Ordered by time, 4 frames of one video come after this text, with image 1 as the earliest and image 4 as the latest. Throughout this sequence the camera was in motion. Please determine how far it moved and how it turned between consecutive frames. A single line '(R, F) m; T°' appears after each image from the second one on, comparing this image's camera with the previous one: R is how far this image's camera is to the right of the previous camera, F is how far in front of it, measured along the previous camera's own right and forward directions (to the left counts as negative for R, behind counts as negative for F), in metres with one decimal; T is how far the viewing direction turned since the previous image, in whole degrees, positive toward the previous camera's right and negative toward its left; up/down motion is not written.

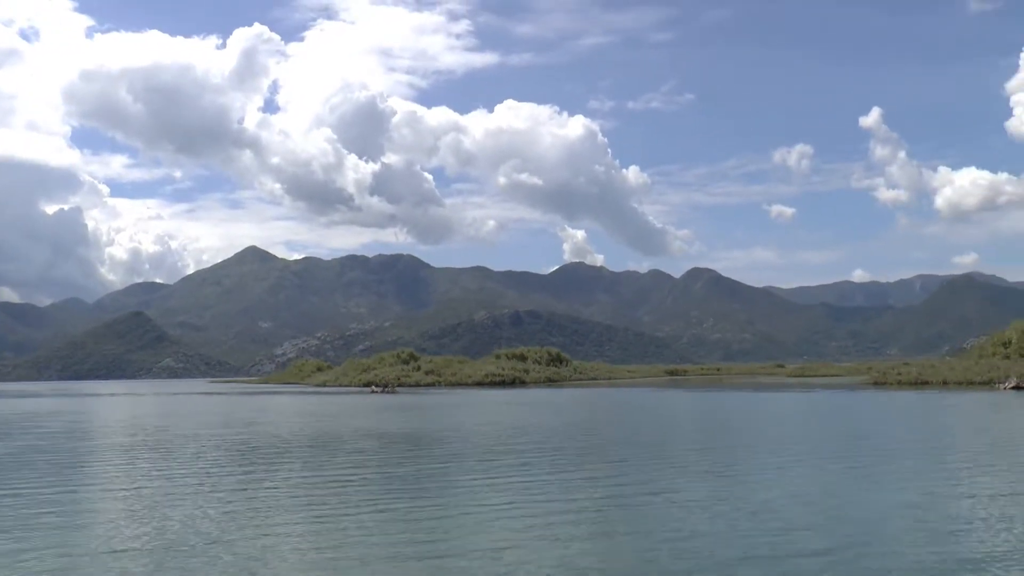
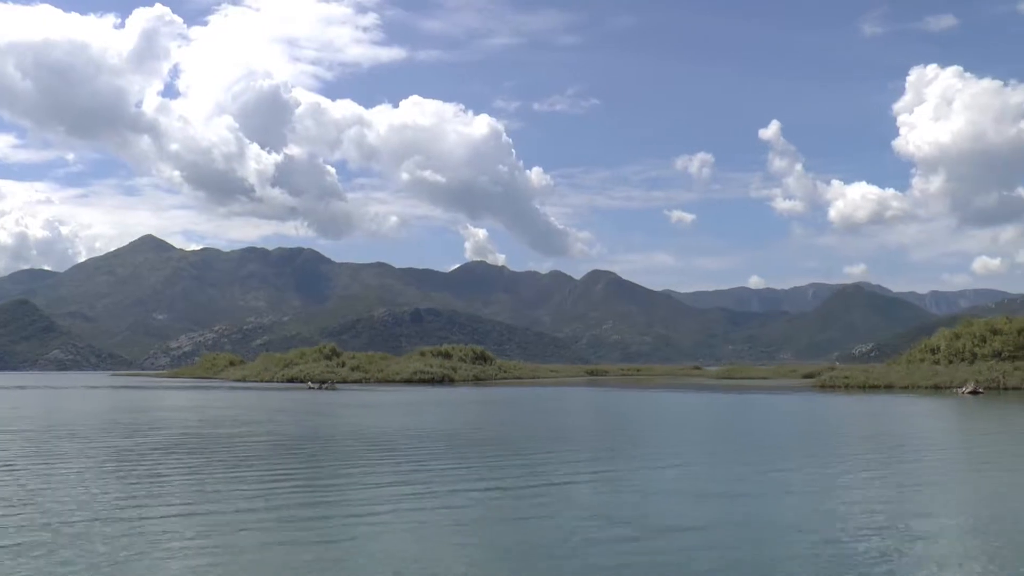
(-3.2, +0.1) m; +7°
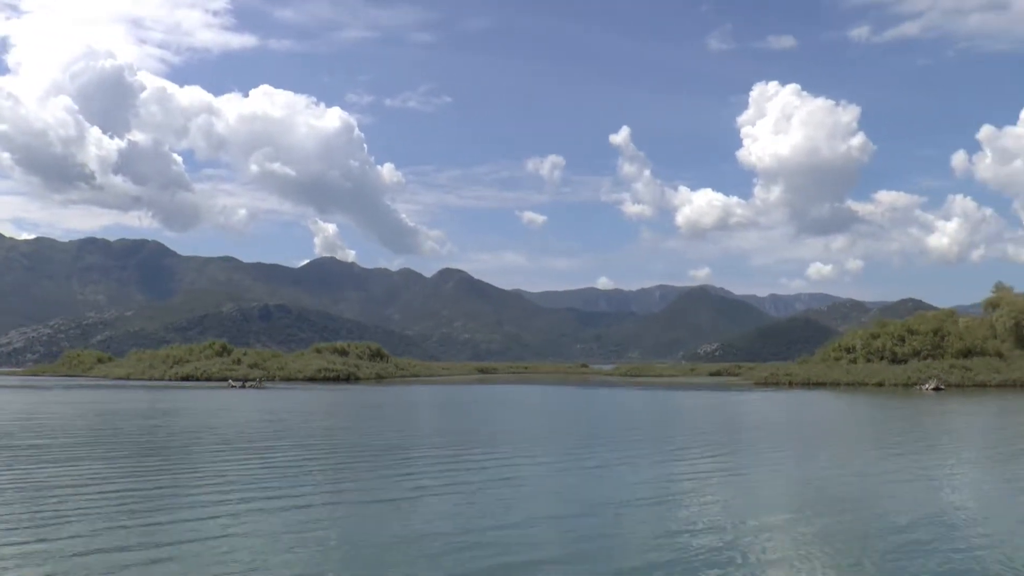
(-6.0, +0.5) m; +11°
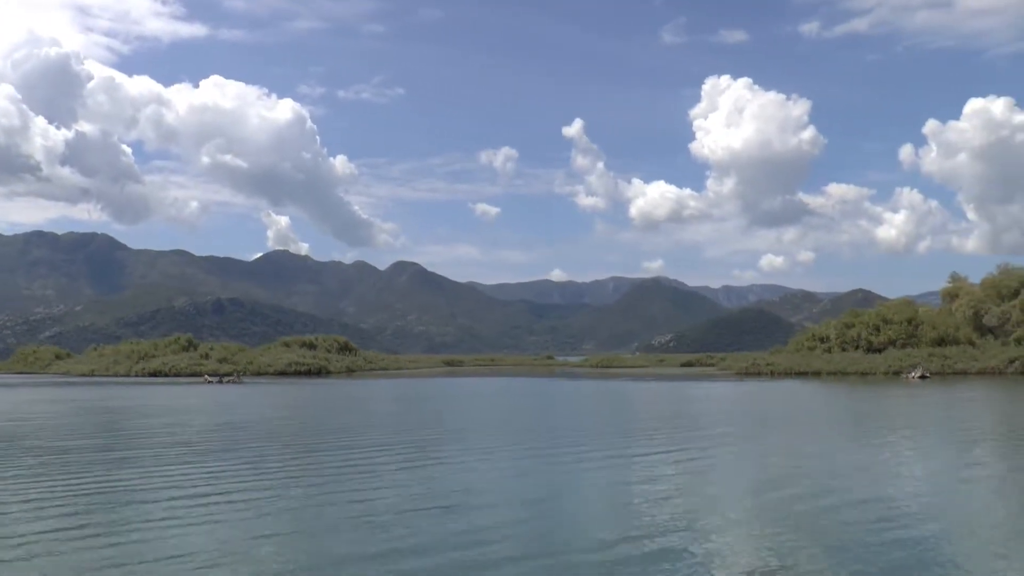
(-1.8, 0.0) m; +3°
